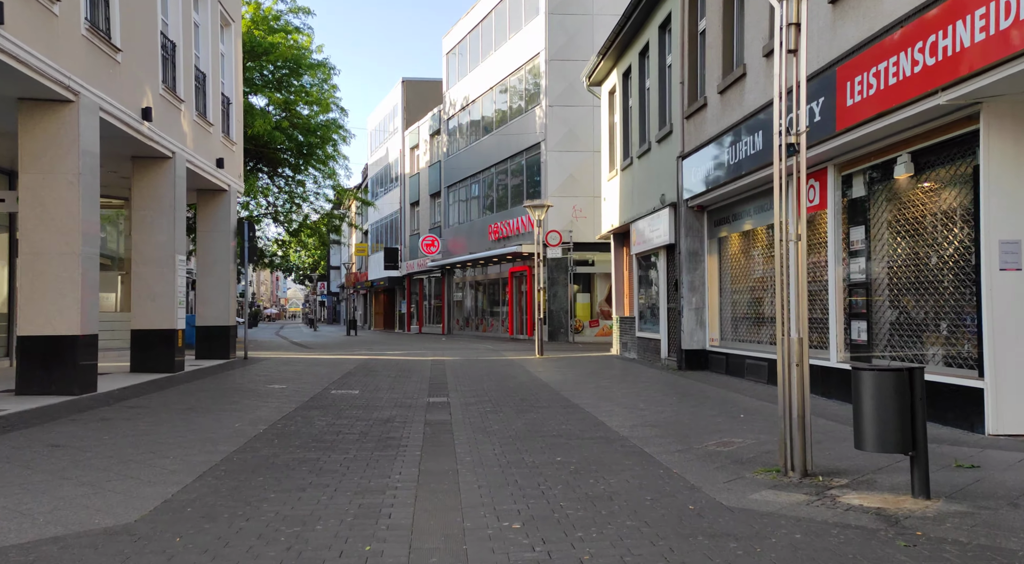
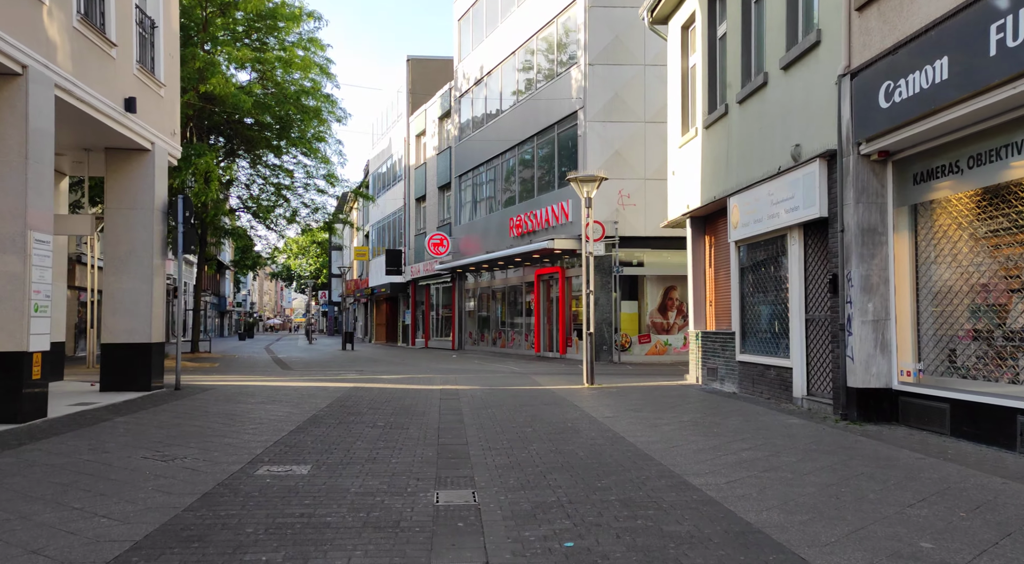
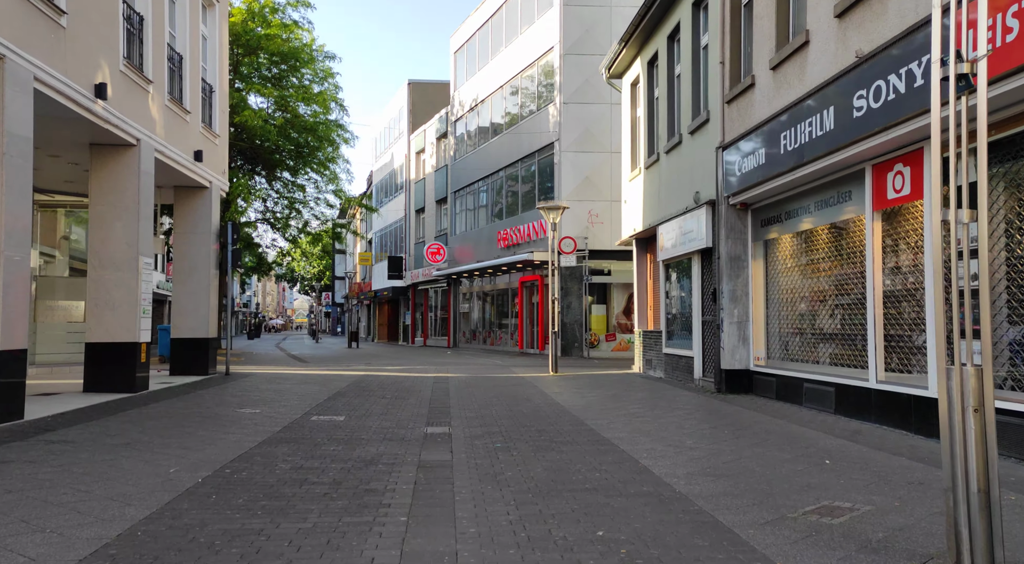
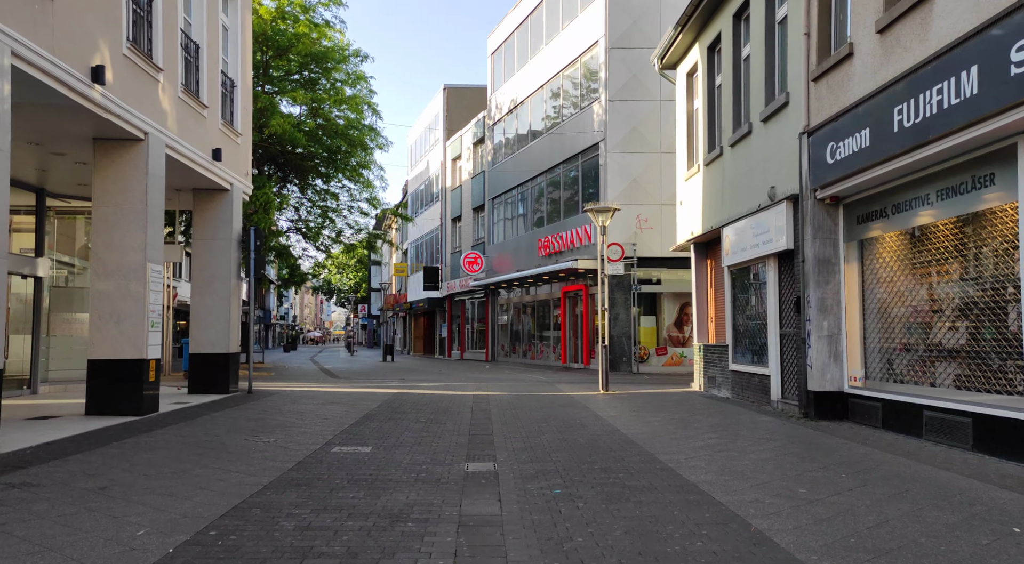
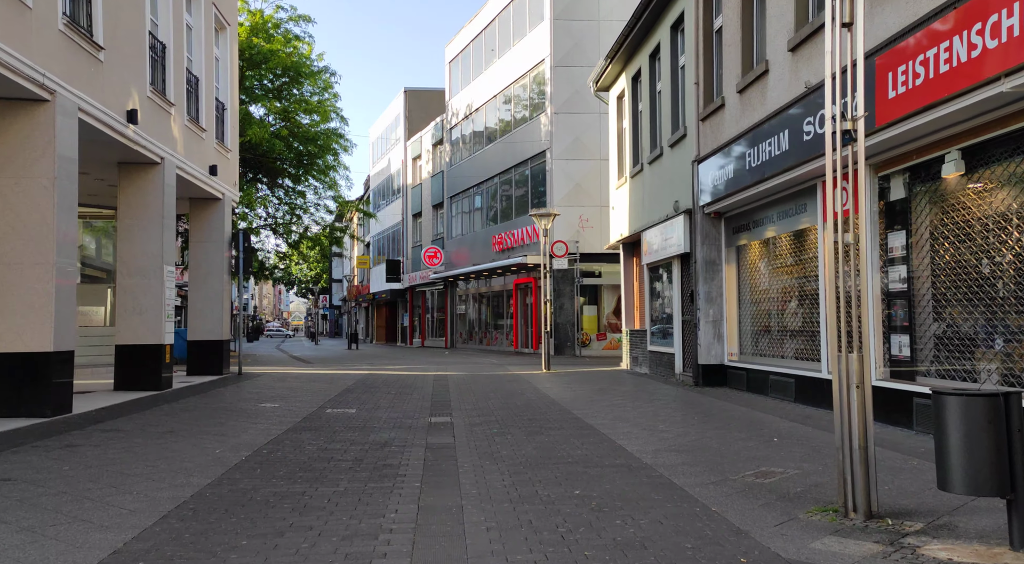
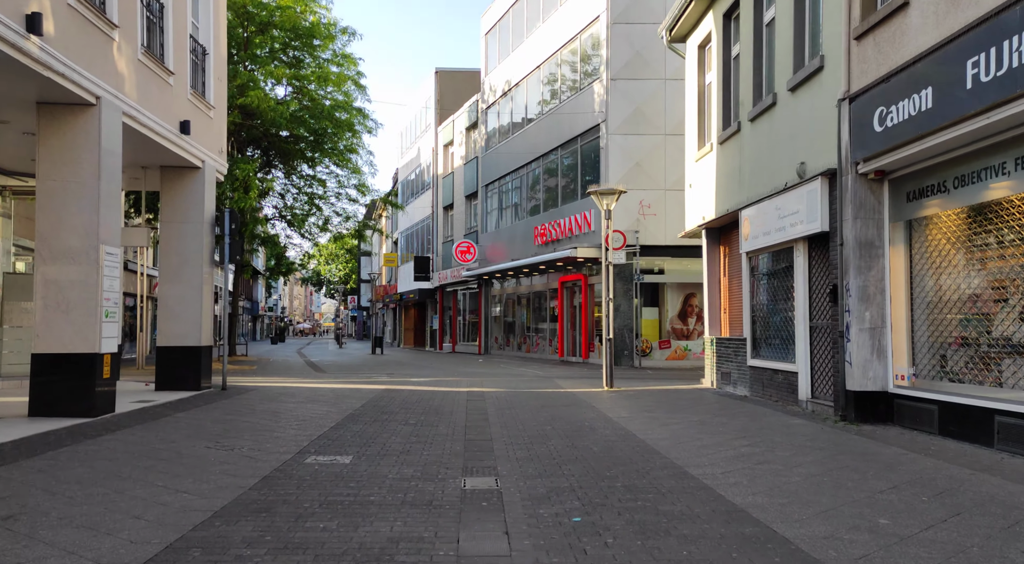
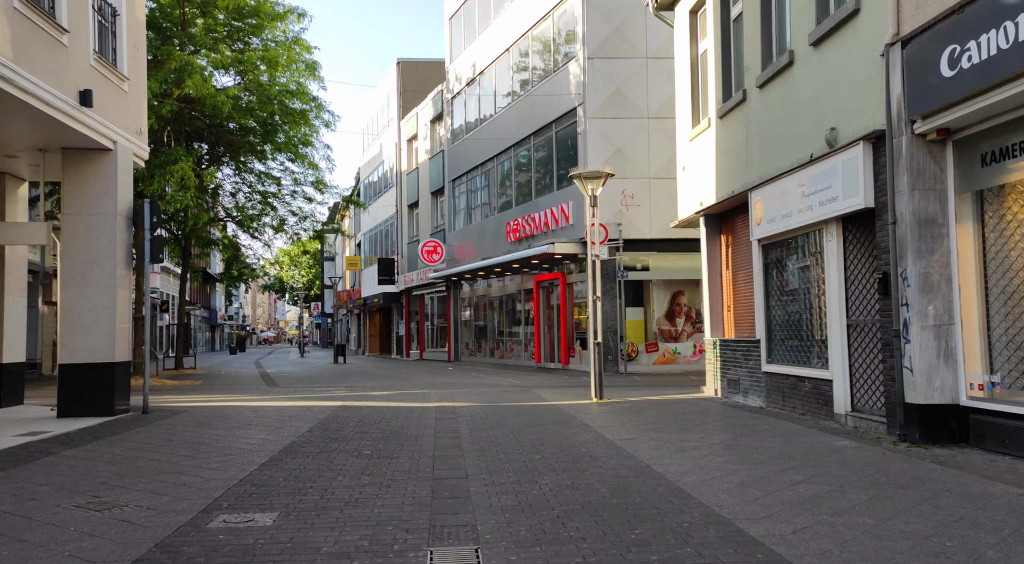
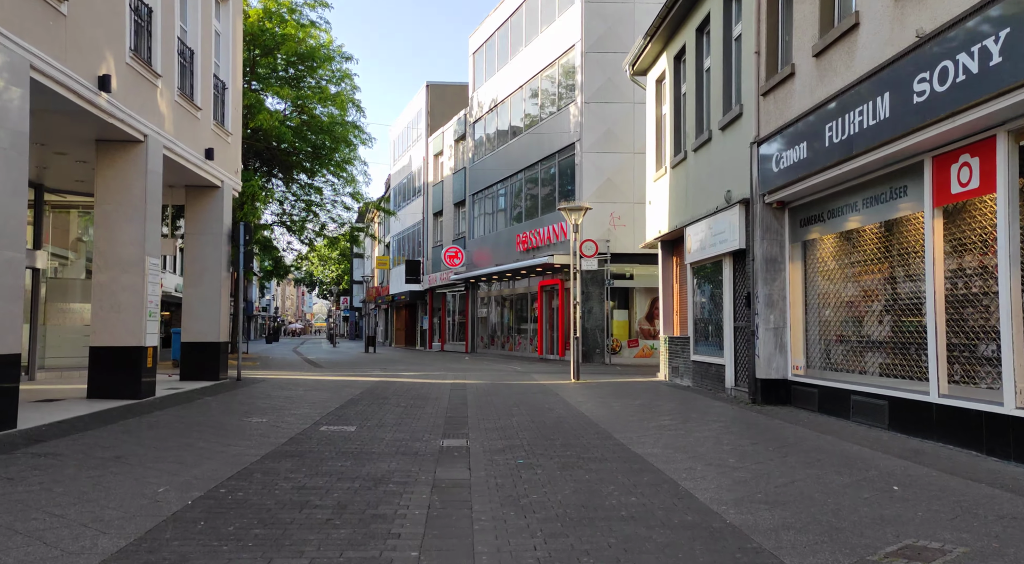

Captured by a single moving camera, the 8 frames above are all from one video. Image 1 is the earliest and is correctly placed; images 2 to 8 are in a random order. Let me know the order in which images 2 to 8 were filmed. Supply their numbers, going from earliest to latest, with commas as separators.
5, 3, 8, 4, 6, 2, 7
